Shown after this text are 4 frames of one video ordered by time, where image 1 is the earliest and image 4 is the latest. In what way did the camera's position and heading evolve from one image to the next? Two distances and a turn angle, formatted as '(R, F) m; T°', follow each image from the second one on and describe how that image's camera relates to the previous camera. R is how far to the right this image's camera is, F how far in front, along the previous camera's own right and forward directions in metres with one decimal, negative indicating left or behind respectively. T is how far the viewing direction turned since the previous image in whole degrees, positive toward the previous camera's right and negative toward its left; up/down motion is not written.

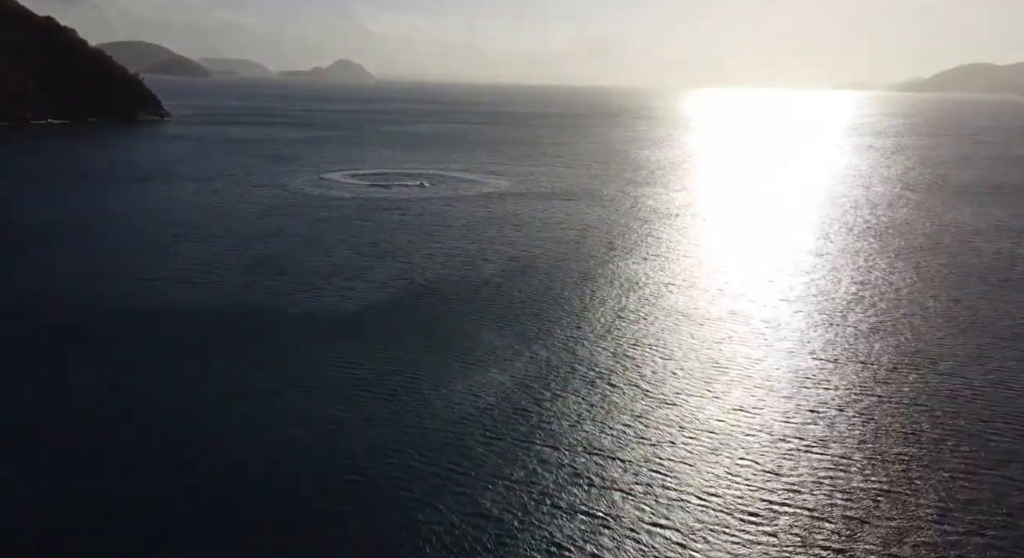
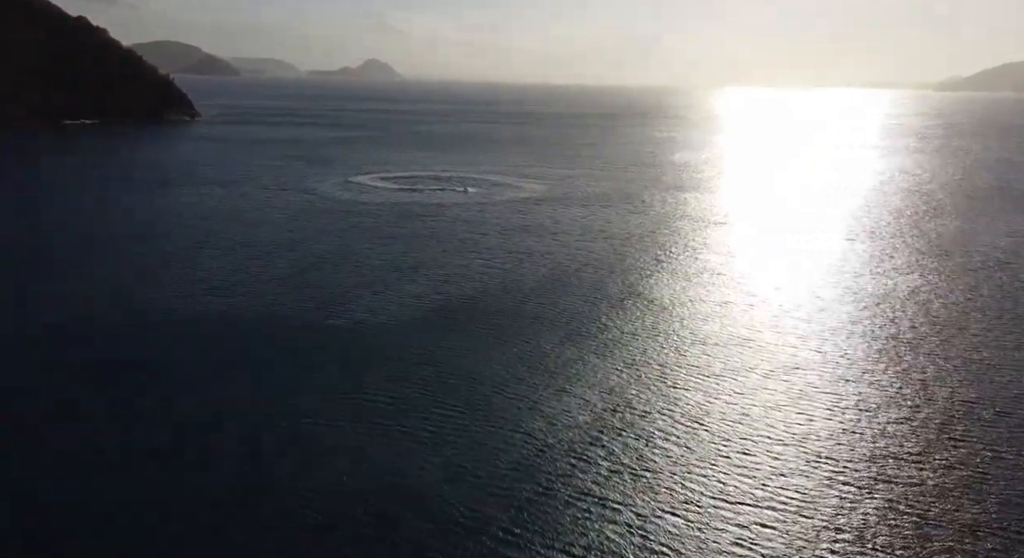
(-0.3, +1.2) m; -2°
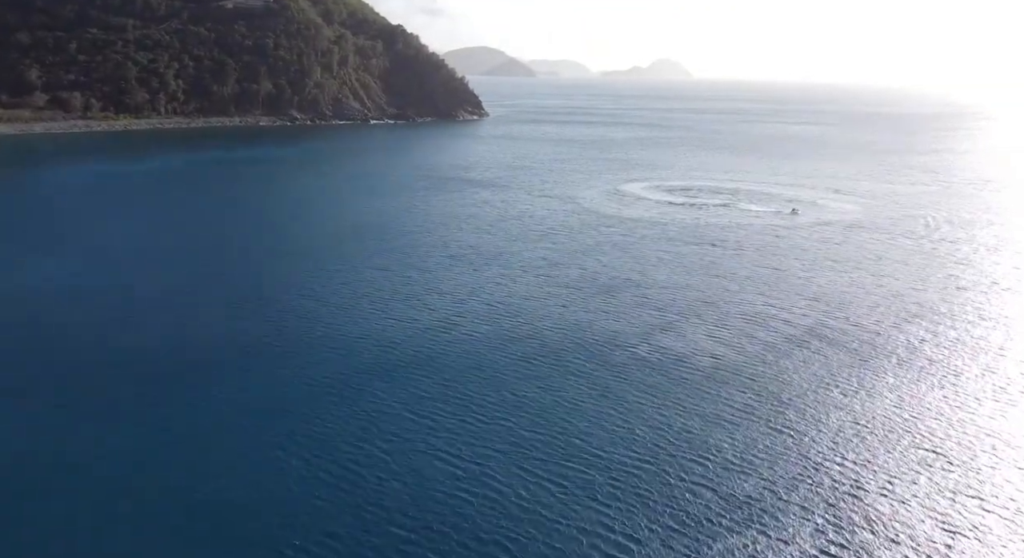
(-0.5, +4.5) m; -19°
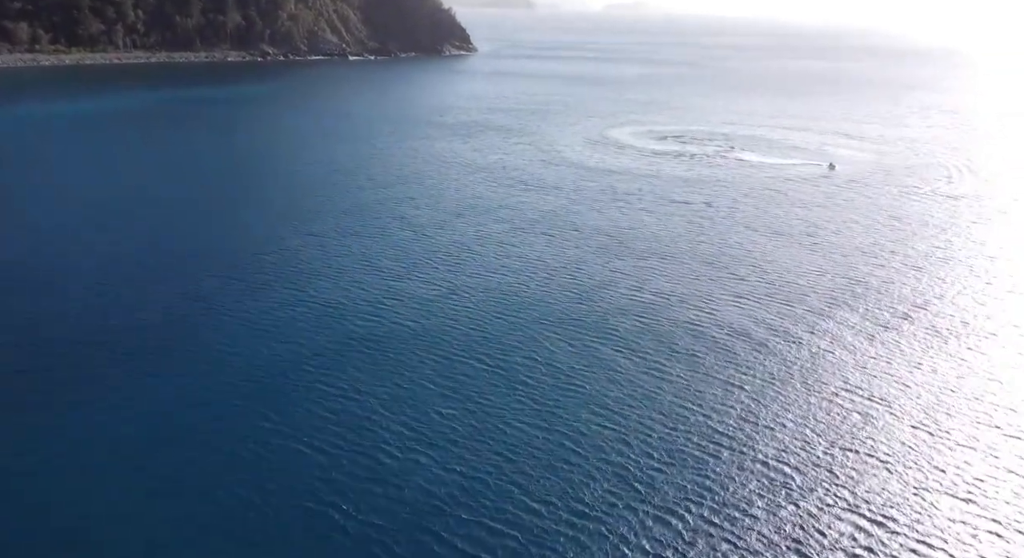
(+0.9, +2.6) m; 0°
